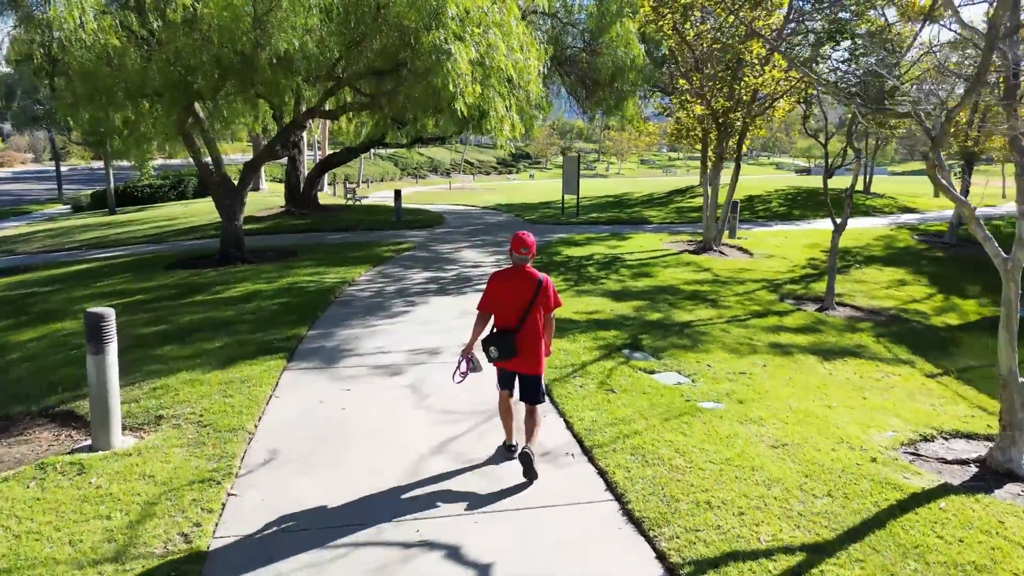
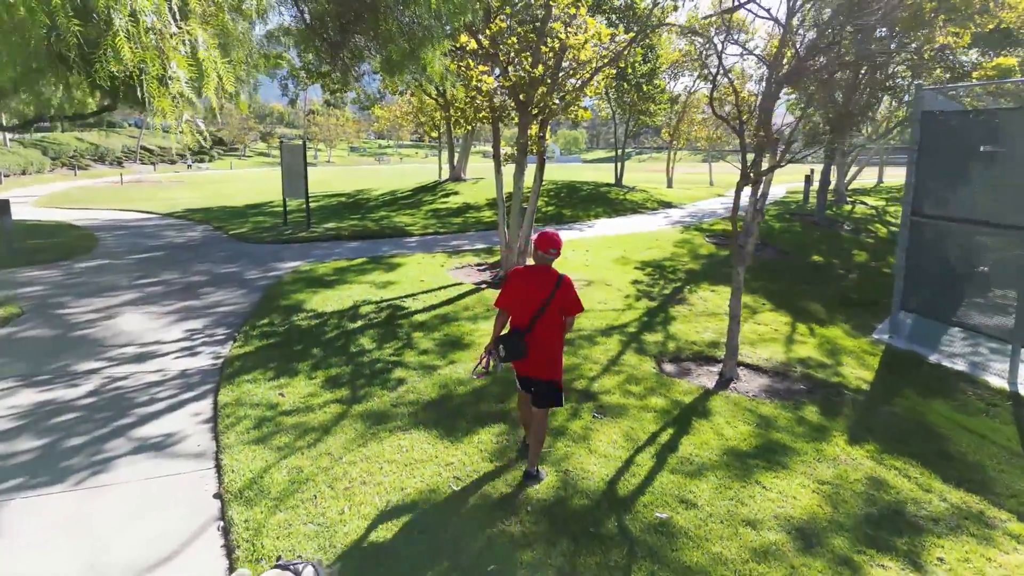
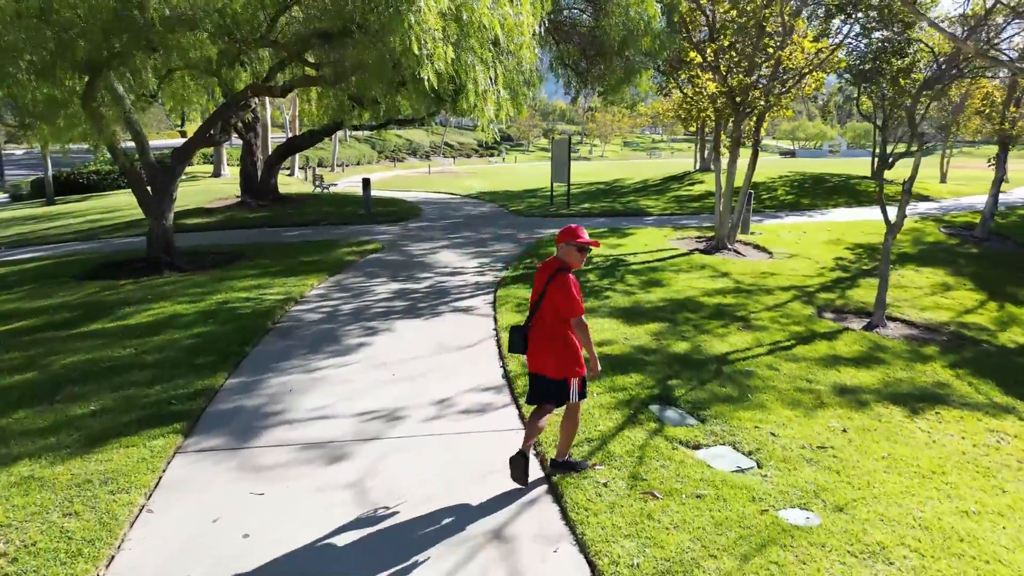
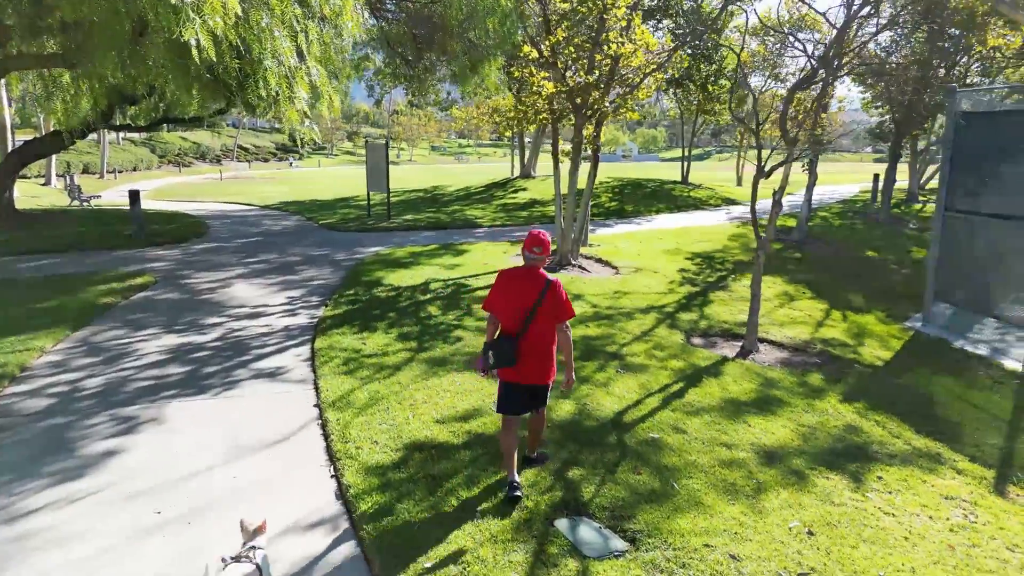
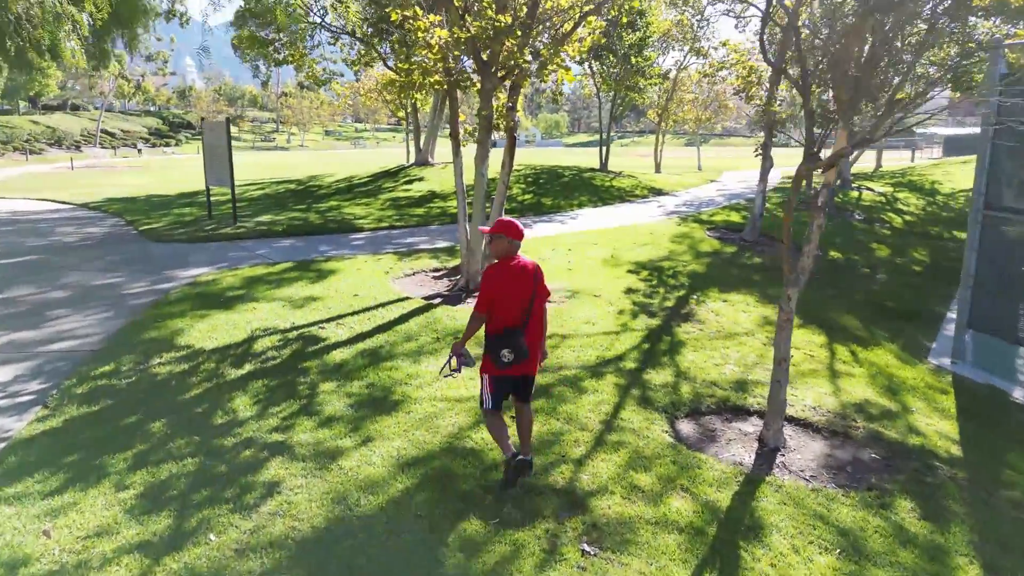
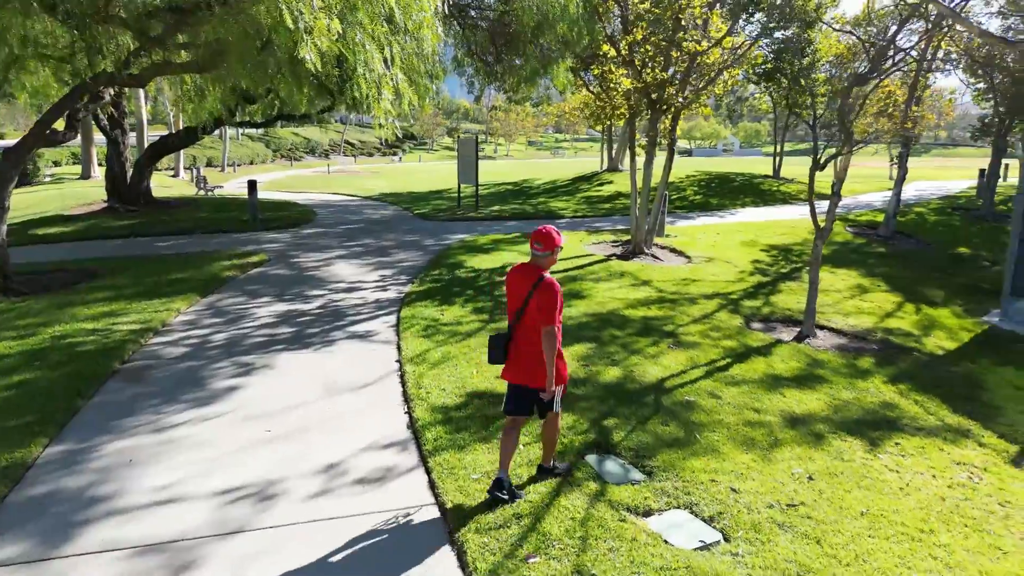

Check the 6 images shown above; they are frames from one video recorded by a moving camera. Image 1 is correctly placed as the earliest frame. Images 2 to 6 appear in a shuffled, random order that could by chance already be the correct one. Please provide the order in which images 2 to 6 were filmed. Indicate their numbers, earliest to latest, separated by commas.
3, 6, 4, 2, 5
